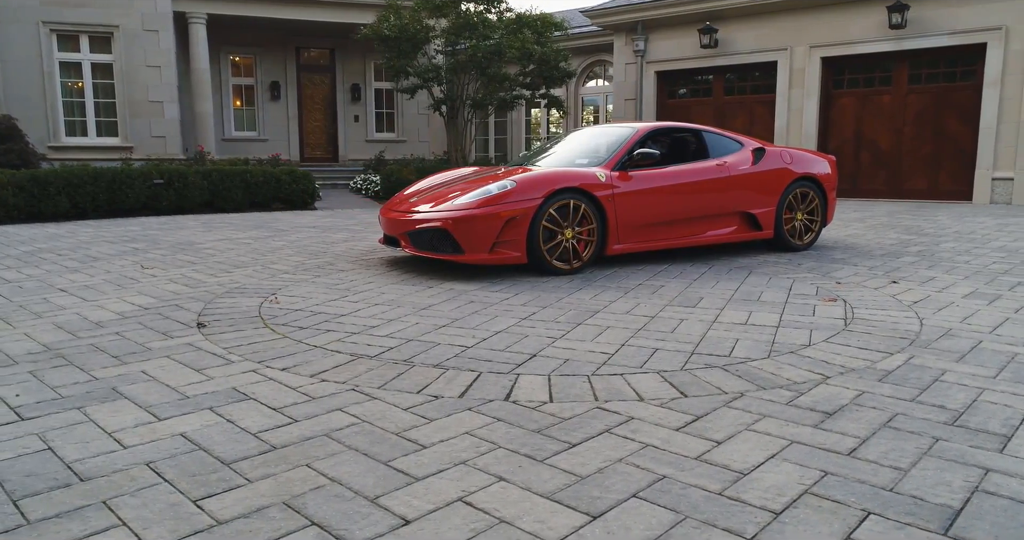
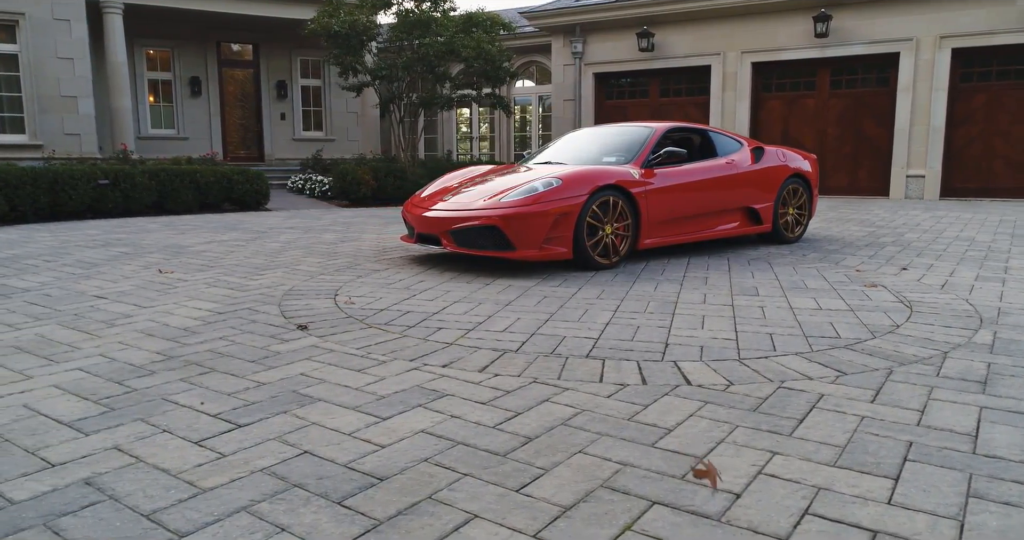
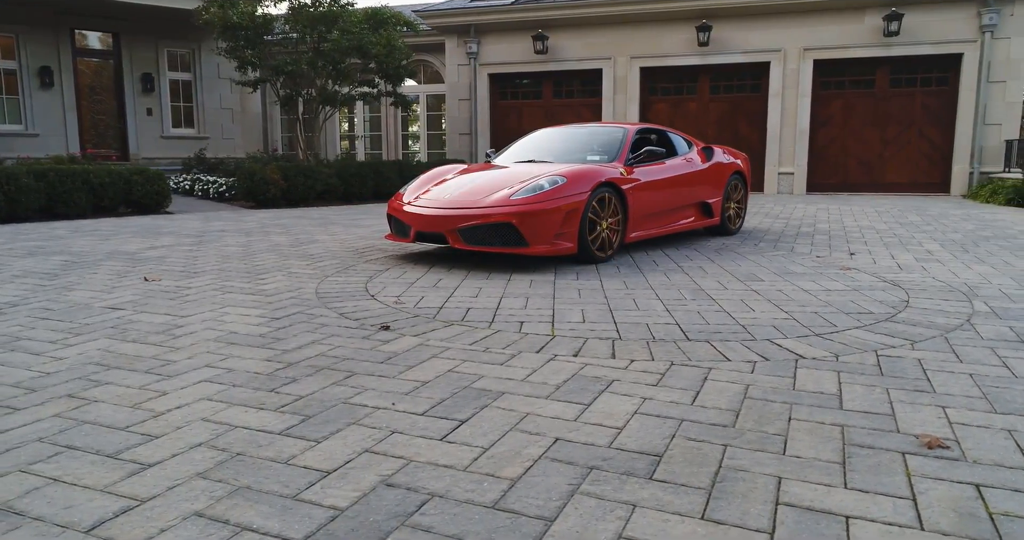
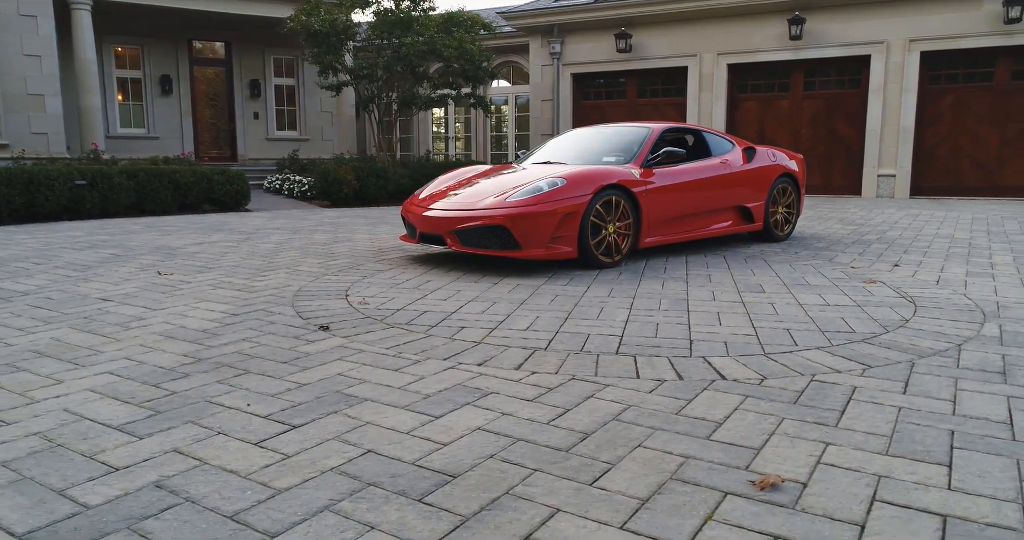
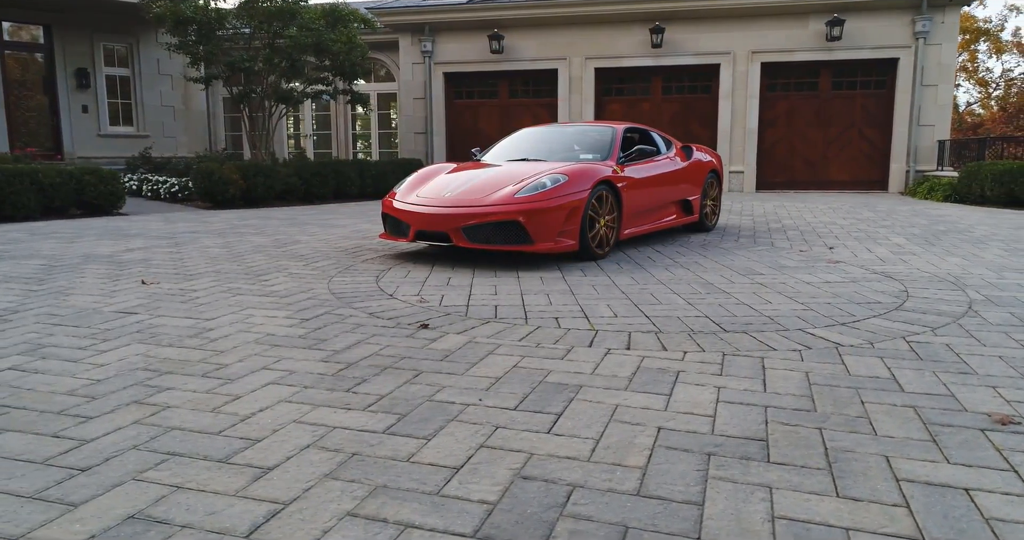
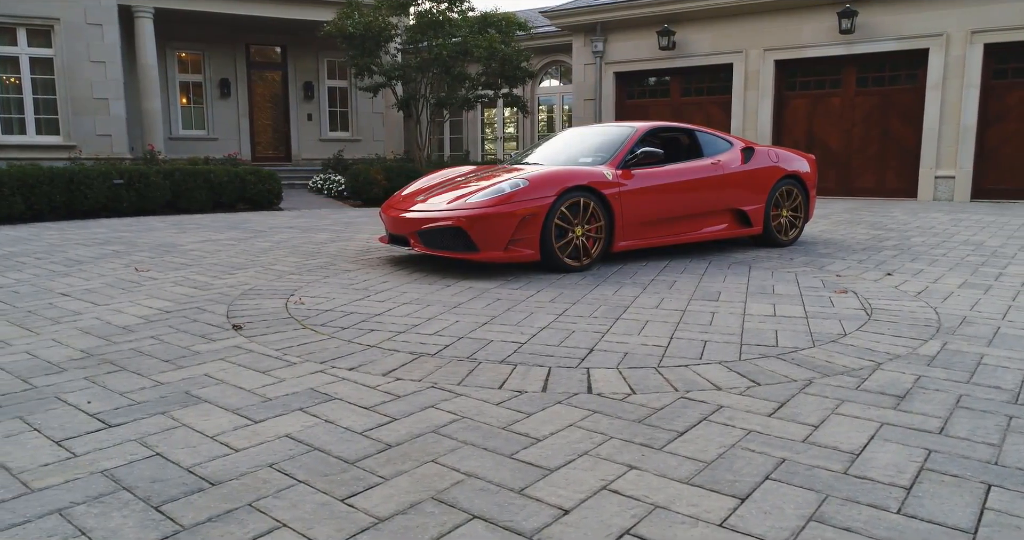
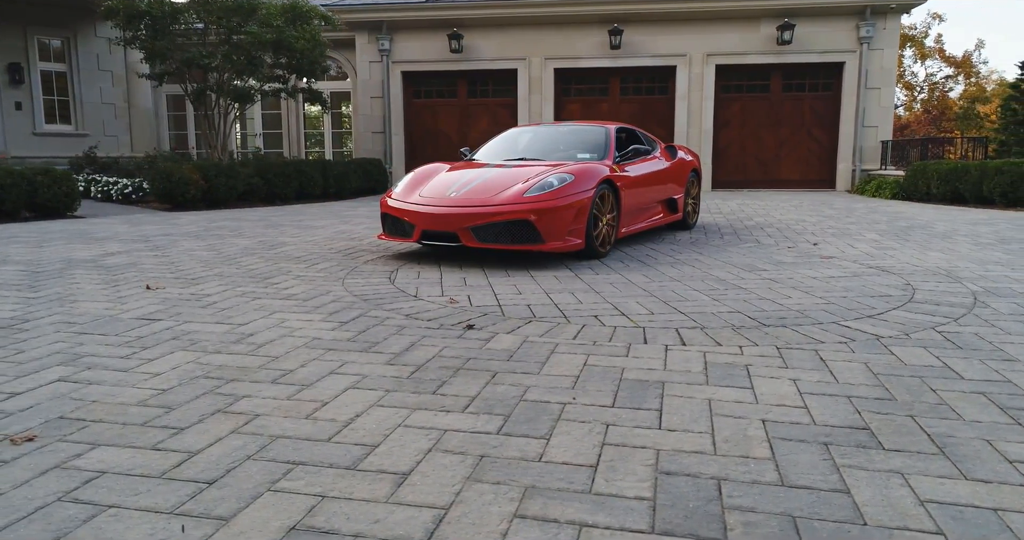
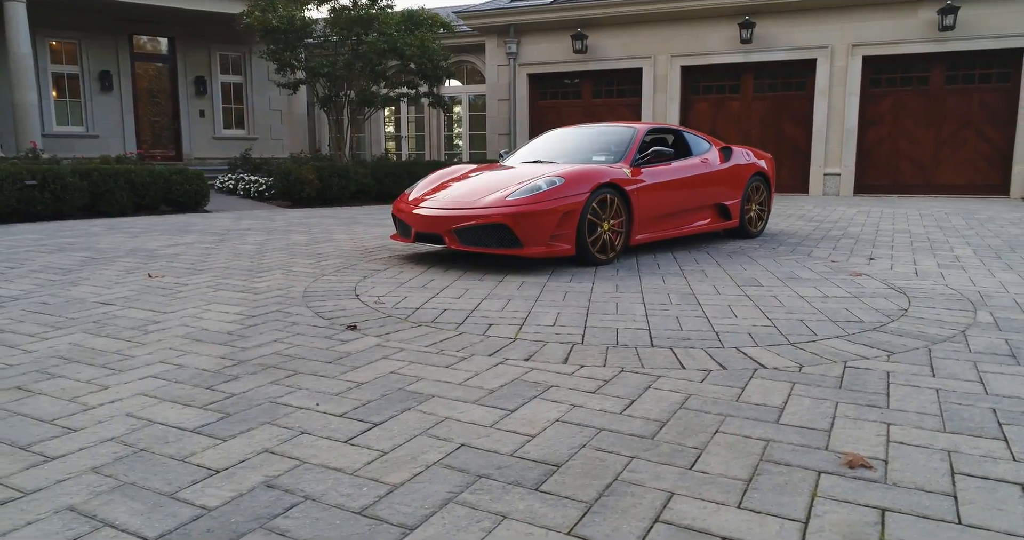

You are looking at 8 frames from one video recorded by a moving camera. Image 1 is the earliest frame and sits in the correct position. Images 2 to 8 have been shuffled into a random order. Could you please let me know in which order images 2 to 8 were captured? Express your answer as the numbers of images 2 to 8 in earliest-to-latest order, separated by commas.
6, 2, 4, 8, 3, 5, 7
